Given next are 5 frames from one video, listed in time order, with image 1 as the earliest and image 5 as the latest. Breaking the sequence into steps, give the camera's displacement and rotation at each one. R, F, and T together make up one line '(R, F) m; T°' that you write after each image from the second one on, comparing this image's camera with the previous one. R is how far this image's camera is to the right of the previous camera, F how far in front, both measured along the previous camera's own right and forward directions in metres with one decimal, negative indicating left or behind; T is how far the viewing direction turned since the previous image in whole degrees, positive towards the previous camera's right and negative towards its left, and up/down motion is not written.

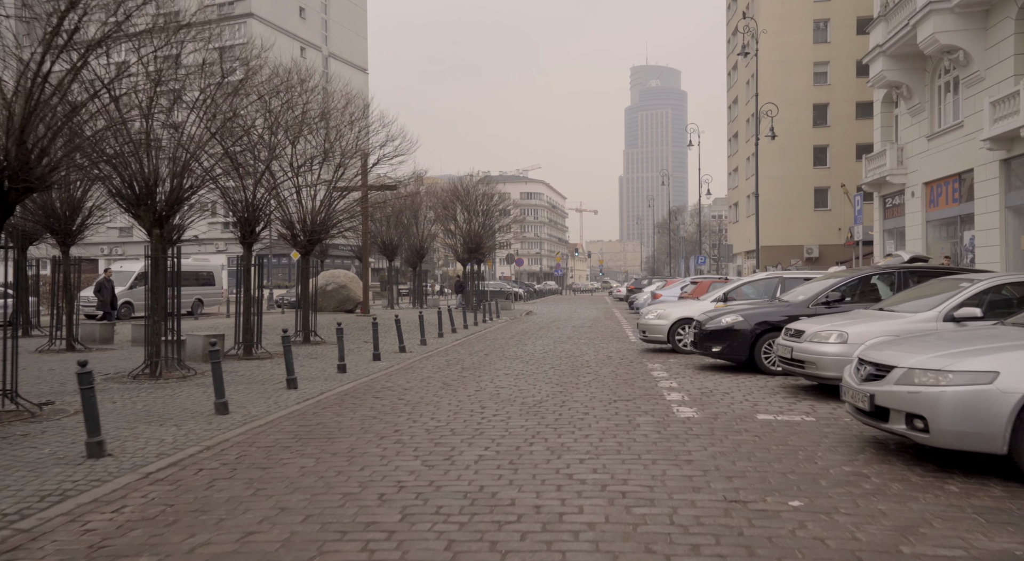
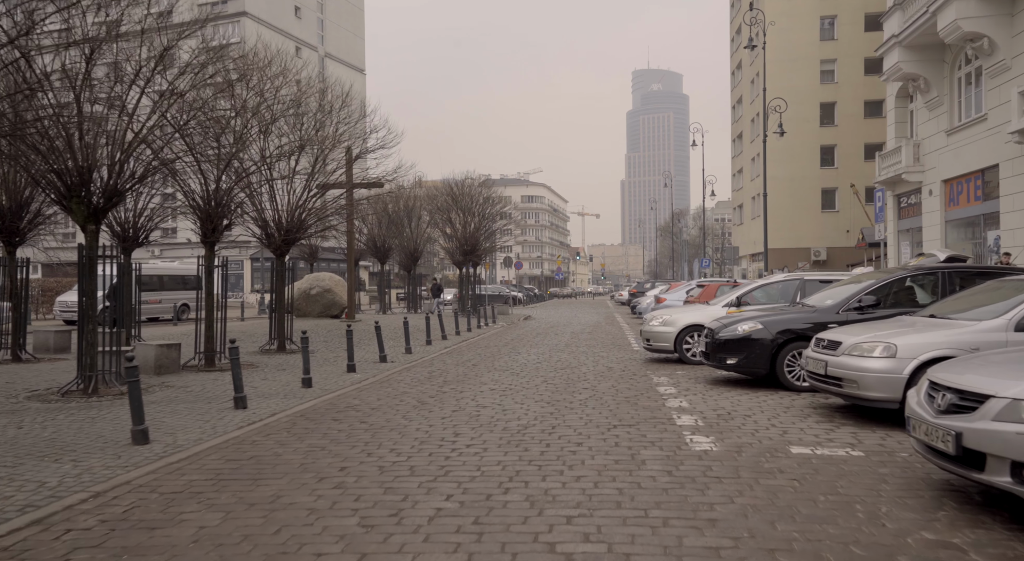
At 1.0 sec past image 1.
(+0.2, +1.5) m; 0°
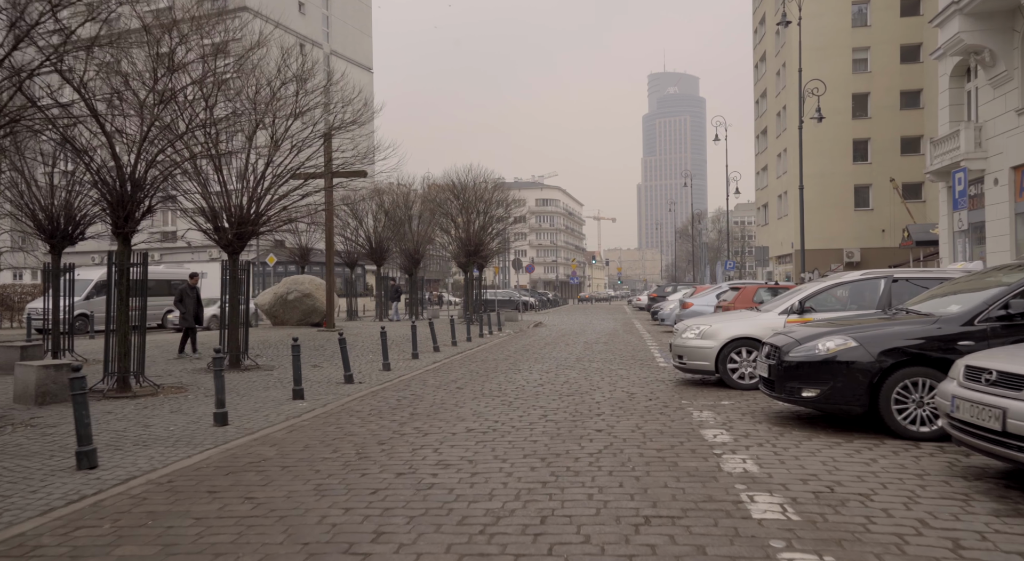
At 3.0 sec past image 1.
(+0.3, +3.1) m; -1°
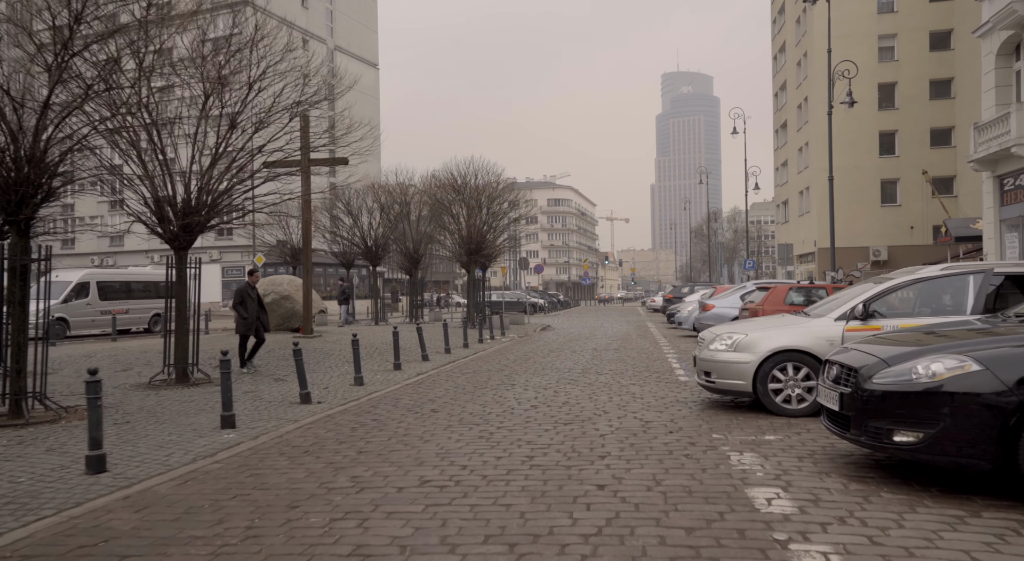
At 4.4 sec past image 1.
(+0.3, +2.2) m; -1°
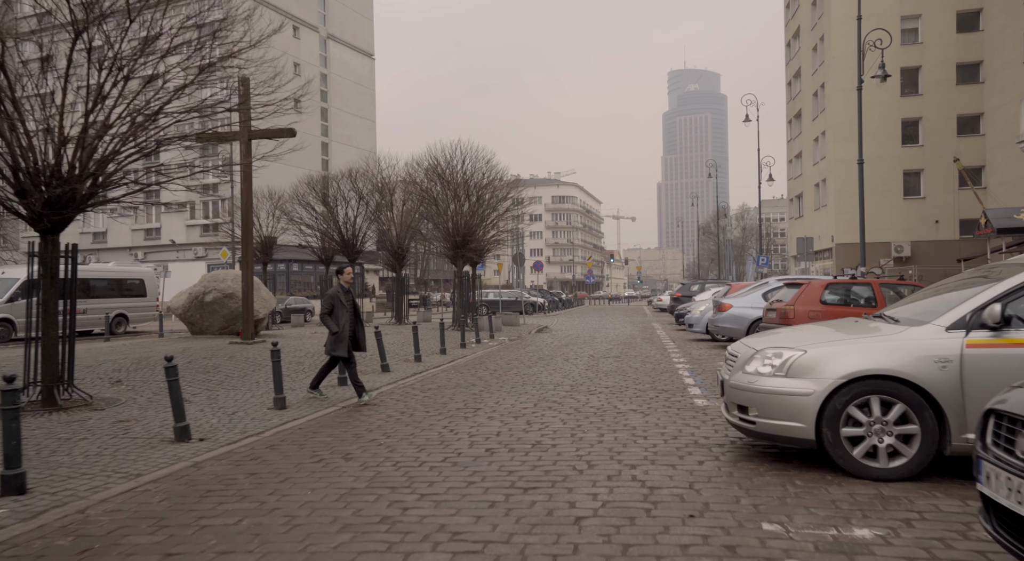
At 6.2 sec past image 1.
(+0.5, +3.0) m; 0°
